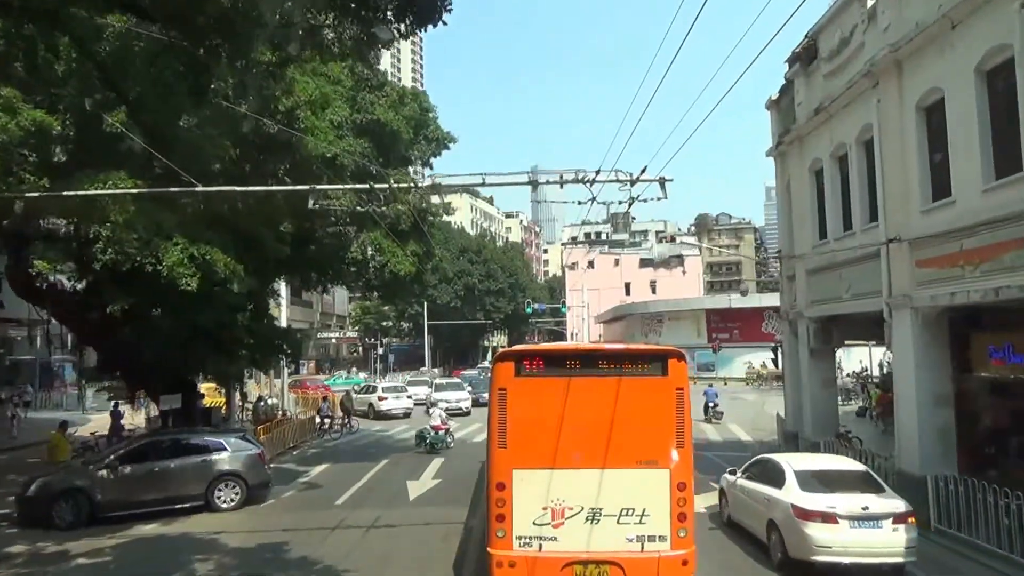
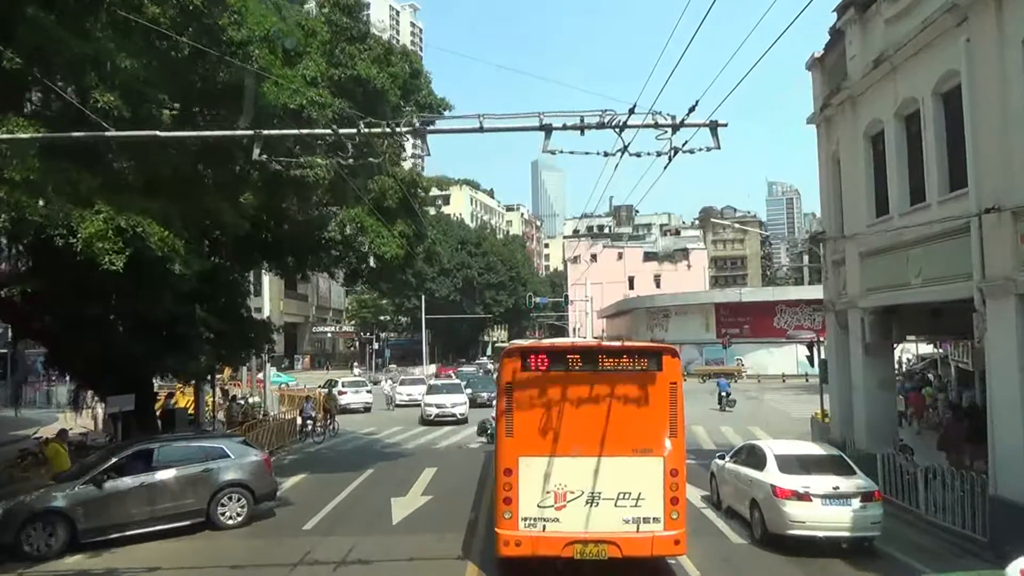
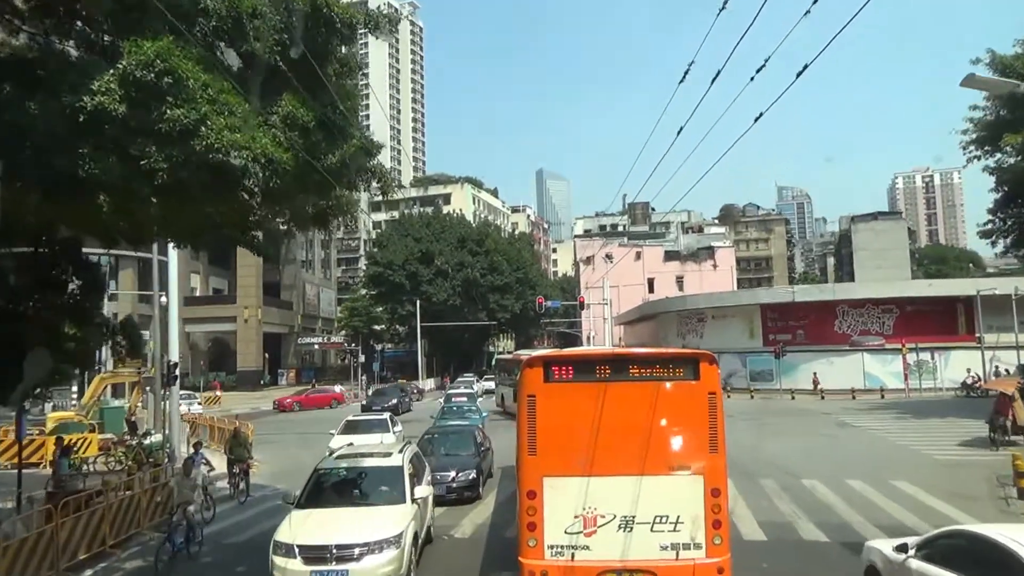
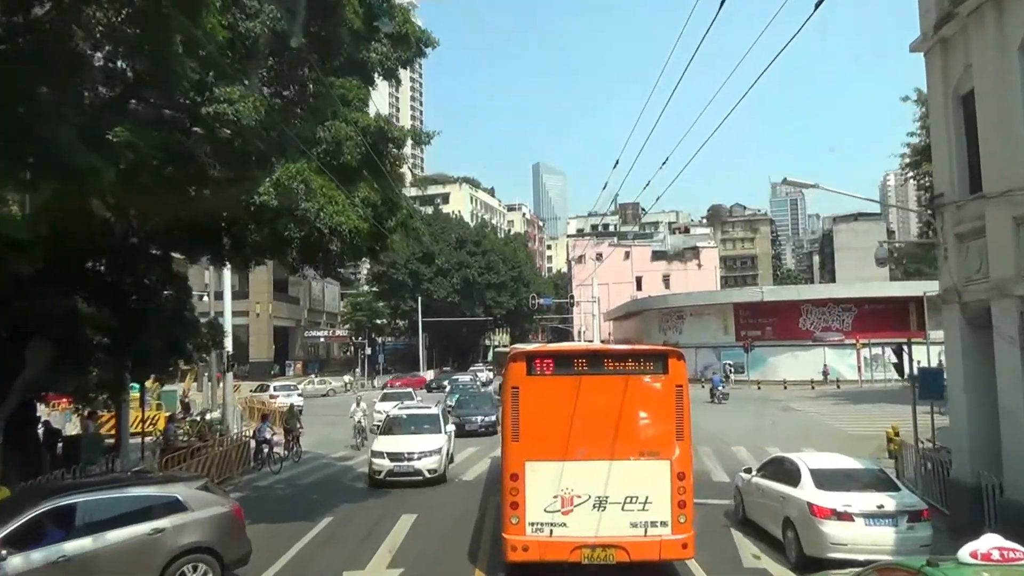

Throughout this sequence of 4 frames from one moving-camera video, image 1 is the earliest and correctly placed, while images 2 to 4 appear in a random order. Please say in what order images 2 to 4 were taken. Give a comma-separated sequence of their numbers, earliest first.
2, 4, 3
